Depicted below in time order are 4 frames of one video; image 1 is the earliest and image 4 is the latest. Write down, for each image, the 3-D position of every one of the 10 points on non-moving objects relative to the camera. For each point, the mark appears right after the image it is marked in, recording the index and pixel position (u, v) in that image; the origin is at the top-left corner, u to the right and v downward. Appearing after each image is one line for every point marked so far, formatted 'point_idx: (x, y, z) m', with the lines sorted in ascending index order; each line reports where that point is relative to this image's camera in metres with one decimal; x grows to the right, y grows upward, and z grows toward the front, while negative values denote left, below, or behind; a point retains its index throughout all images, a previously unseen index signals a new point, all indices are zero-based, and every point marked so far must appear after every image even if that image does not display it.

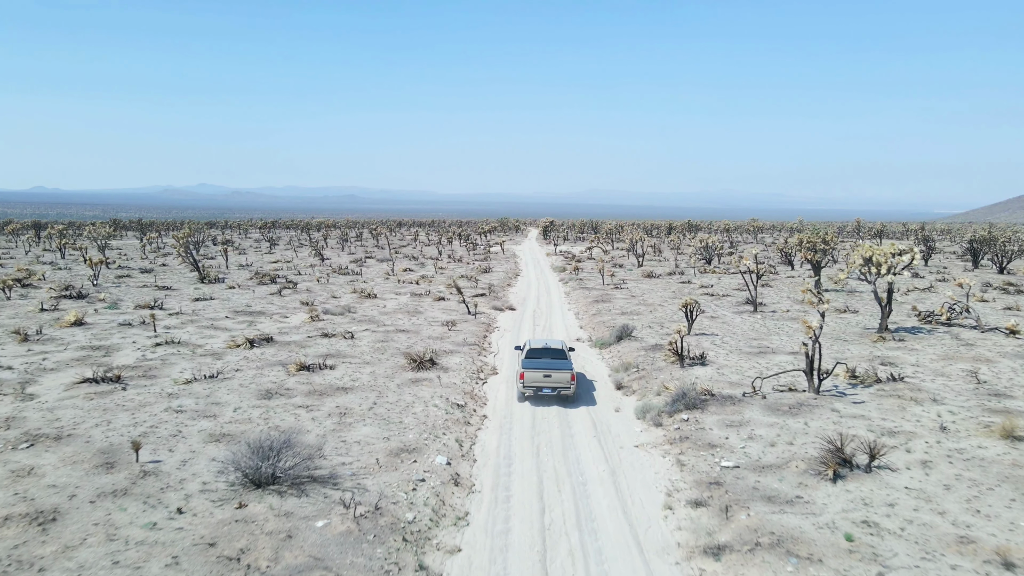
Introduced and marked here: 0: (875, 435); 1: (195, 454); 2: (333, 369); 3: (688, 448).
0: (+5.7, -2.3, +11.1) m
1: (-4.6, -2.4, +10.3) m
2: (-4.2, -1.9, +16.5) m
3: (+2.8, -2.6, +11.4) m
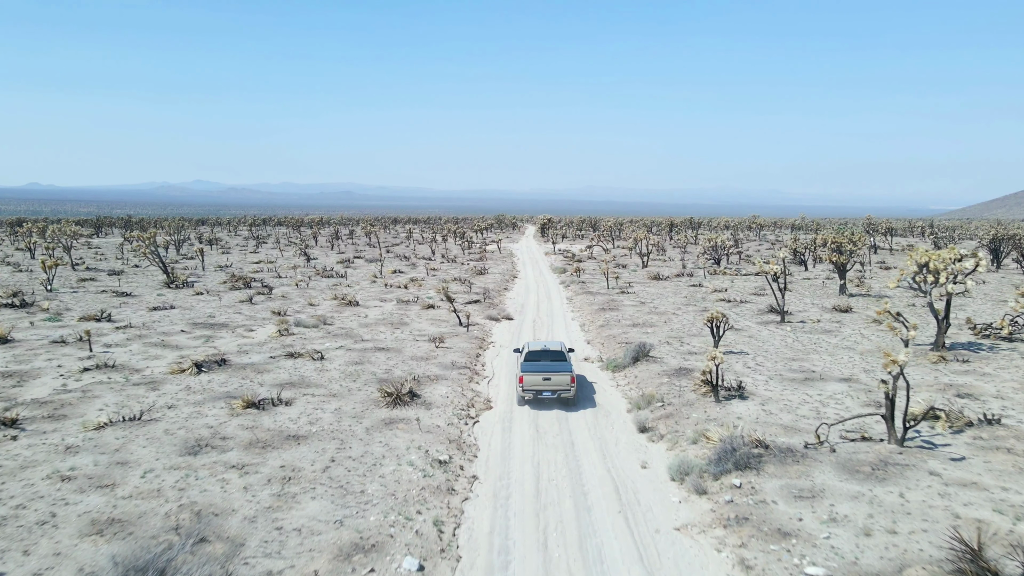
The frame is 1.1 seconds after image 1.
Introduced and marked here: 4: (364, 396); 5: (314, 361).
0: (+5.7, -2.7, +8.0) m
1: (-4.6, -2.8, +7.2) m
2: (-4.2, -2.2, +13.5) m
3: (+2.8, -2.9, +8.3) m
4: (-3.0, -2.2, +14.3) m
5: (-4.9, -1.8, +17.6) m
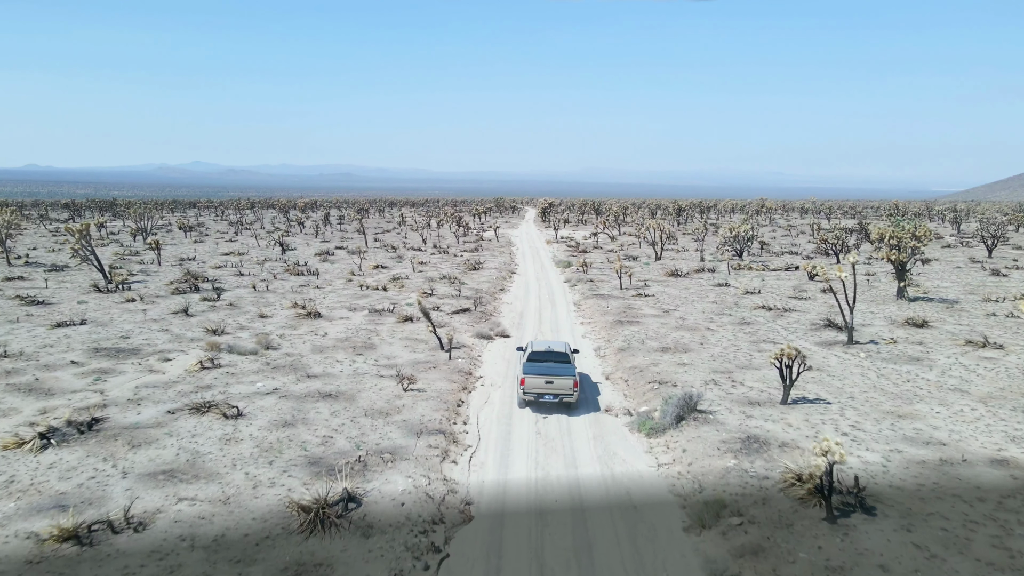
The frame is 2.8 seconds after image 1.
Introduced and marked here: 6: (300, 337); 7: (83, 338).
0: (+5.5, -3.4, +2.9) m
1: (-4.8, -3.6, +2.1) m
2: (-4.3, -2.8, +8.3) m
3: (+2.7, -3.7, +3.2) m
4: (-3.1, -2.8, +9.2) m
5: (-5.1, -2.3, +12.5) m
6: (-5.9, -1.4, +19.8) m
7: (-11.4, -1.3, +18.9) m
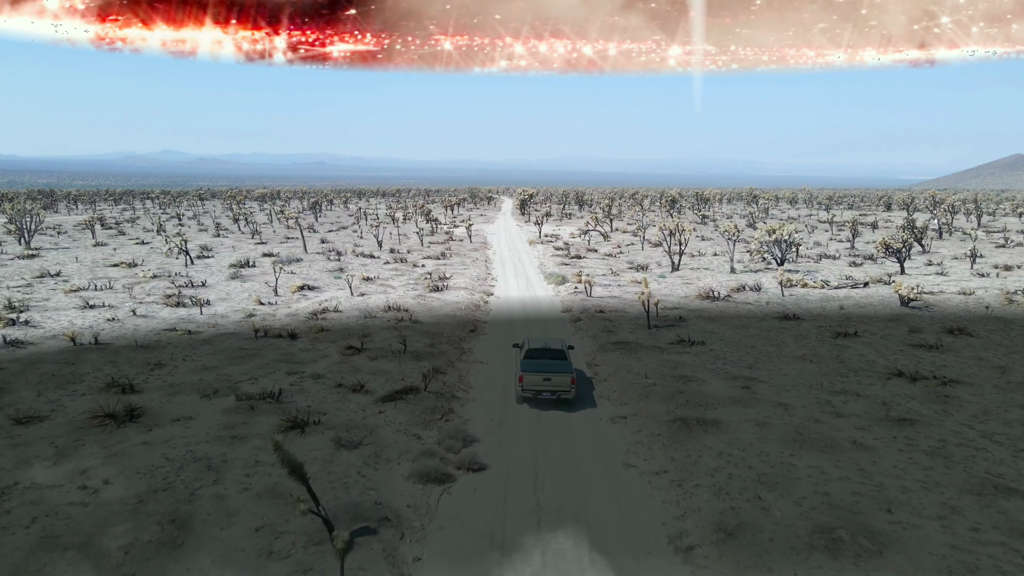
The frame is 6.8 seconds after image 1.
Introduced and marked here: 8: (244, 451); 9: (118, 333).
0: (+5.8, -5.0, -7.2) m
1: (-4.5, -5.2, -8.3) m
2: (-4.3, -4.4, -2.1) m
3: (+2.9, -5.3, -7.0) m
4: (-3.1, -4.3, -1.2) m
5: (-5.1, -3.8, +2.0) m
6: (-6.2, -2.8, +9.3) m
7: (-11.6, -2.8, +8.2) m
8: (-4.2, -2.5, +11.2) m
9: (-10.8, -1.1, +19.6) m
